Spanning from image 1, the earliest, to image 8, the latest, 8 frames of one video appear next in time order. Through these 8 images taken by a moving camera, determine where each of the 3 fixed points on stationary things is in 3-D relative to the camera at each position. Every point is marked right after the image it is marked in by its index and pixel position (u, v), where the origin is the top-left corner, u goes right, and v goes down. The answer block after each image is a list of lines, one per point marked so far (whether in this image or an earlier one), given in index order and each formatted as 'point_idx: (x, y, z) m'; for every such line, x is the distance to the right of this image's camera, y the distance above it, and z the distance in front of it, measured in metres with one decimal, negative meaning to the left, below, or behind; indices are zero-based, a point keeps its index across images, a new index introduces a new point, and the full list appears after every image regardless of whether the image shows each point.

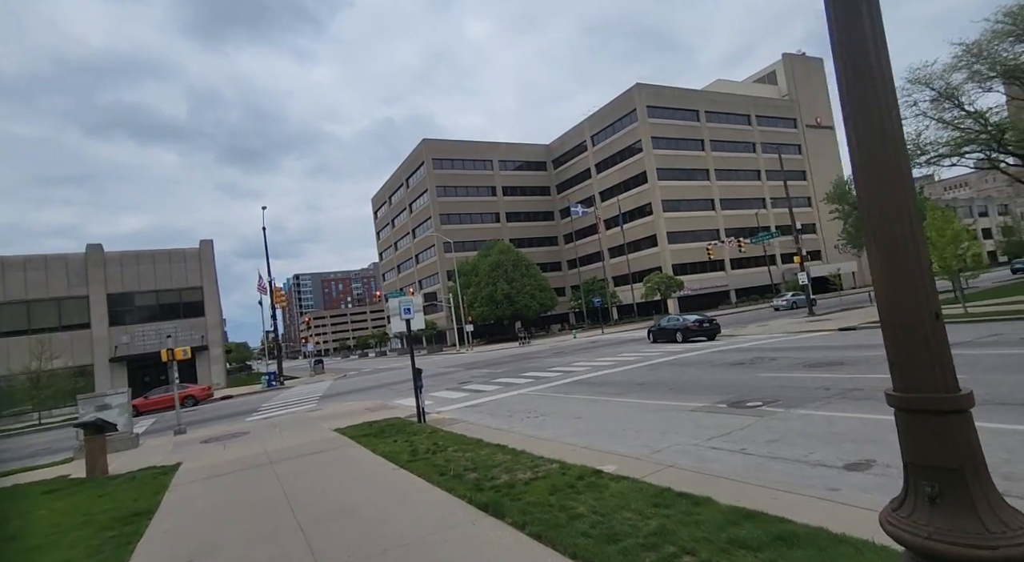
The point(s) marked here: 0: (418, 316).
0: (-2.1, -0.8, +12.4) m
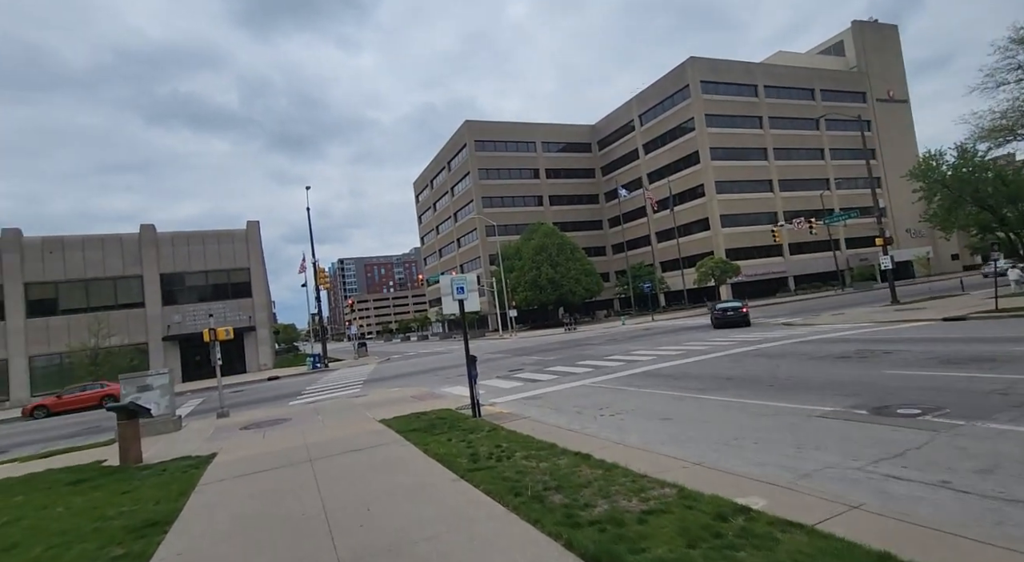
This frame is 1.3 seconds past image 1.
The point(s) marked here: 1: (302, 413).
0: (-0.8, -0.3, +11.0) m
1: (-6.4, -4.1, +16.3) m
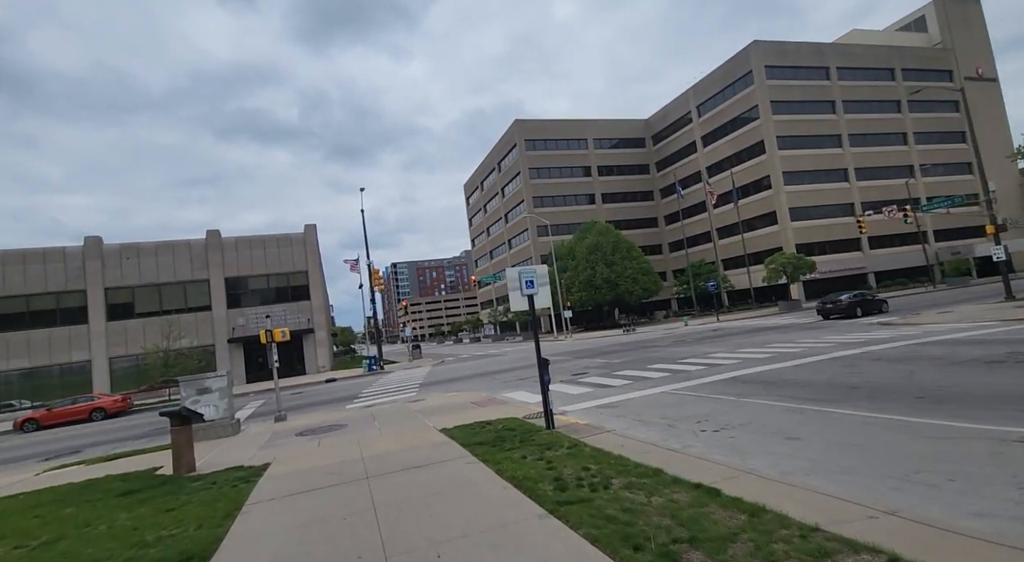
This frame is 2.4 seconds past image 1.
0: (+0.6, -0.2, +9.7) m
1: (-4.5, -4.1, +15.5) m
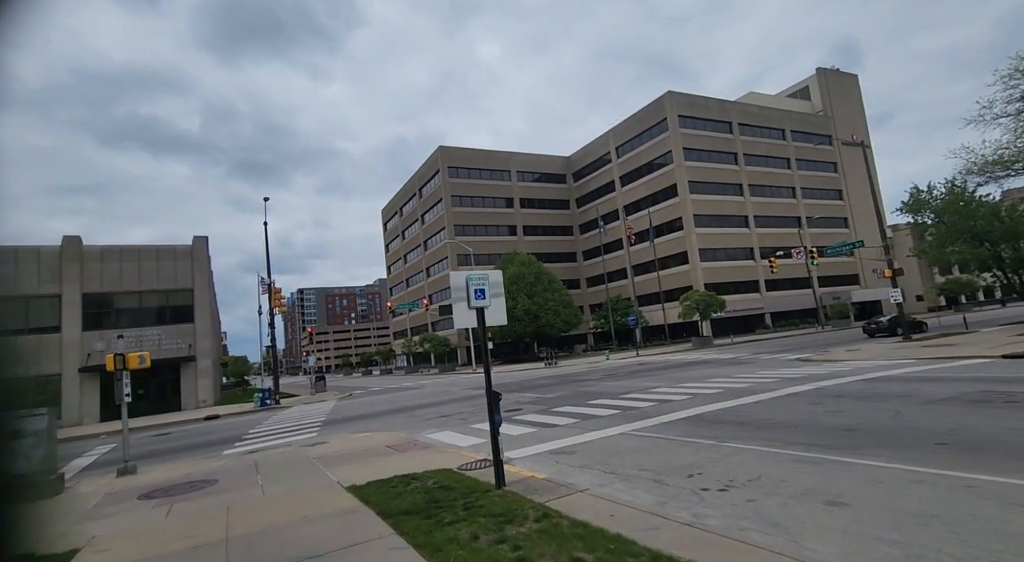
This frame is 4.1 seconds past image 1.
0: (-0.2, -0.4, +7.6) m
1: (-6.3, -4.4, +12.2) m
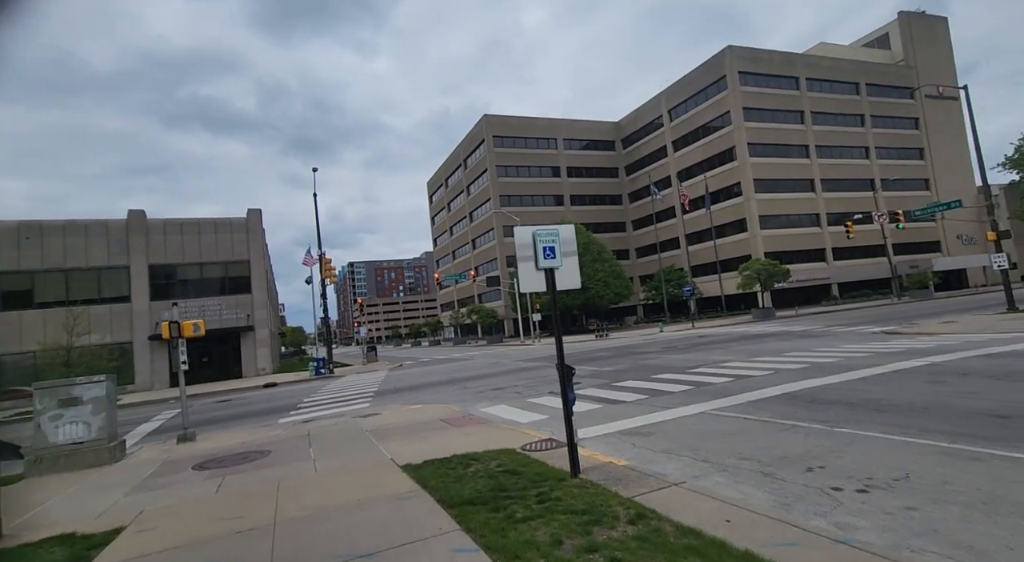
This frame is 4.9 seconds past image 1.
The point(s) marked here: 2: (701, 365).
0: (+0.7, +0.2, +6.5) m
1: (-4.9, -3.6, +11.9) m
2: (+5.5, -2.5, +15.7) m
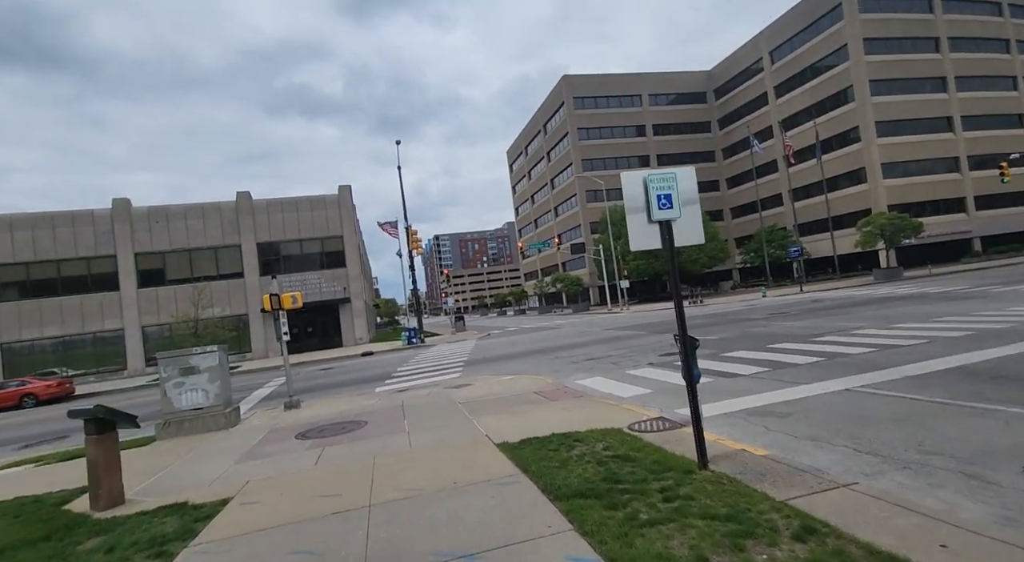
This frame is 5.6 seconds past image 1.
0: (+1.8, +0.6, +5.4) m
1: (-2.8, -3.0, +11.7) m
2: (+8.1, -1.4, +13.9) m
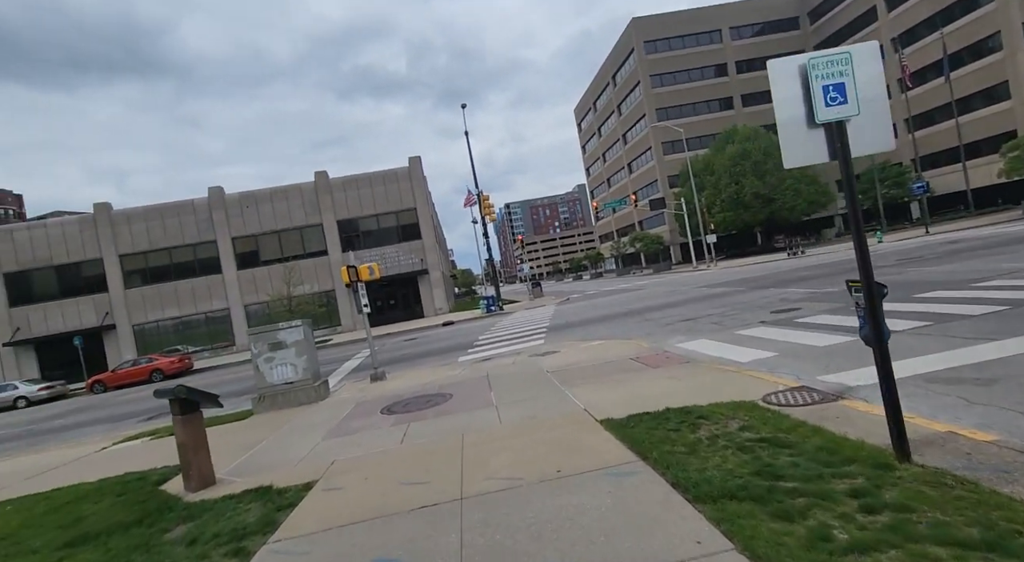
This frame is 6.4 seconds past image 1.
0: (+2.6, +1.2, +3.9) m
1: (-0.9, -2.2, +11.0) m
2: (+10.1, +0.1, +11.5) m
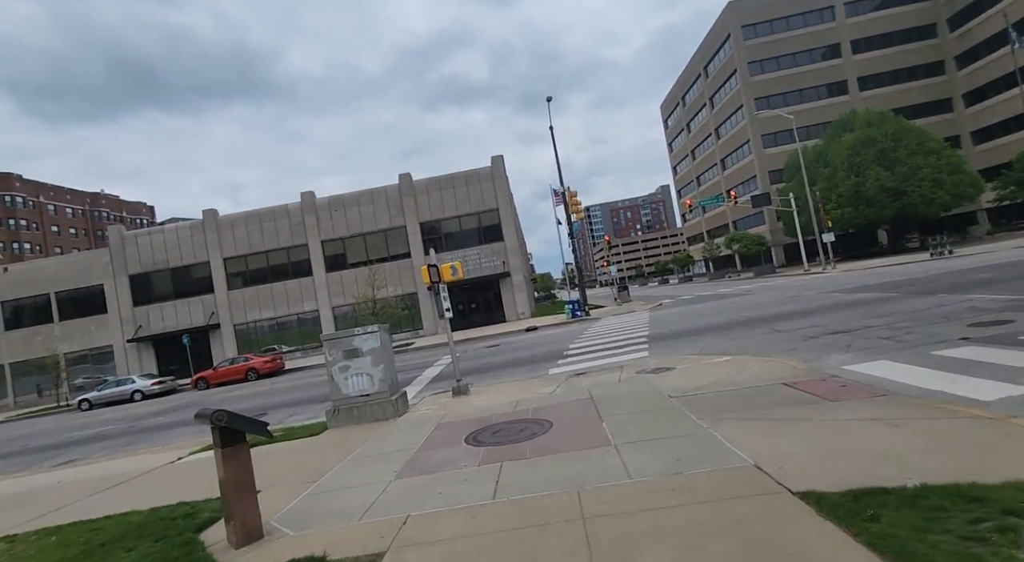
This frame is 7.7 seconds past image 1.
0: (+3.4, +1.2, +1.4) m
1: (+1.0, -2.2, +8.9) m
2: (+11.9, 0.0, +7.8) m
